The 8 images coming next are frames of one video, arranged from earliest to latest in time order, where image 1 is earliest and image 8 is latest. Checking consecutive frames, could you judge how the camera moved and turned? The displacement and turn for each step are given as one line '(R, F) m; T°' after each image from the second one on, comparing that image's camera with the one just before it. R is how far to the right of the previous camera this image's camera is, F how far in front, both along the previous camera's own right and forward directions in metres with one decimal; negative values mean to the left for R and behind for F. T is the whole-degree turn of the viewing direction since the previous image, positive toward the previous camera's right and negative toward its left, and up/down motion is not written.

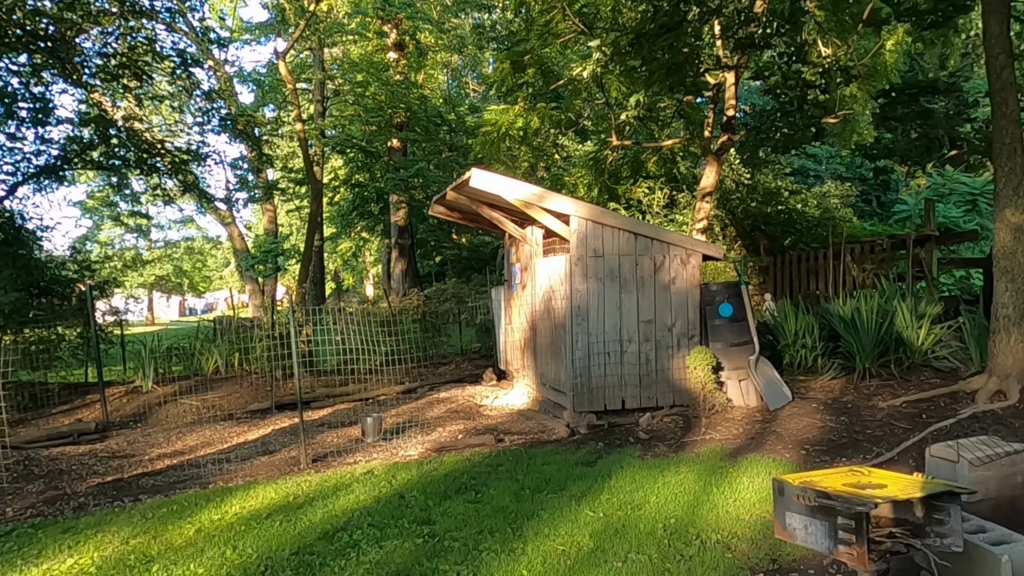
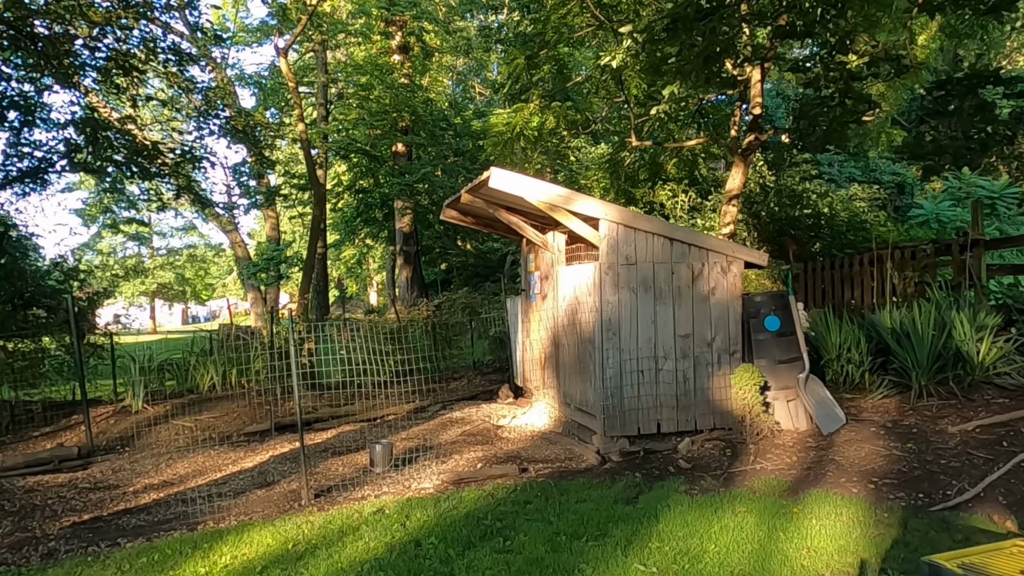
(-0.2, +0.6) m; 0°
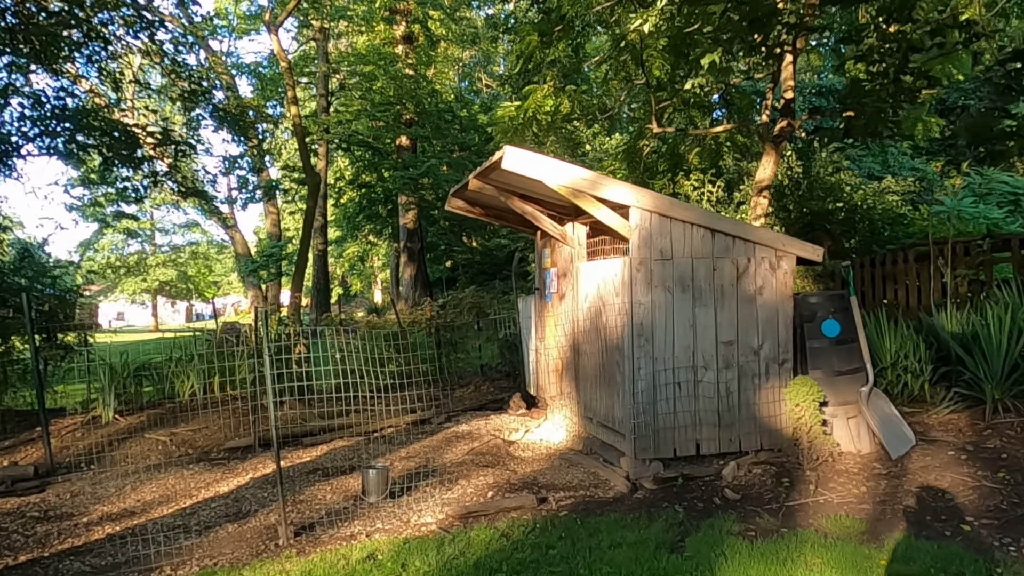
(-0.1, +0.8) m; 0°
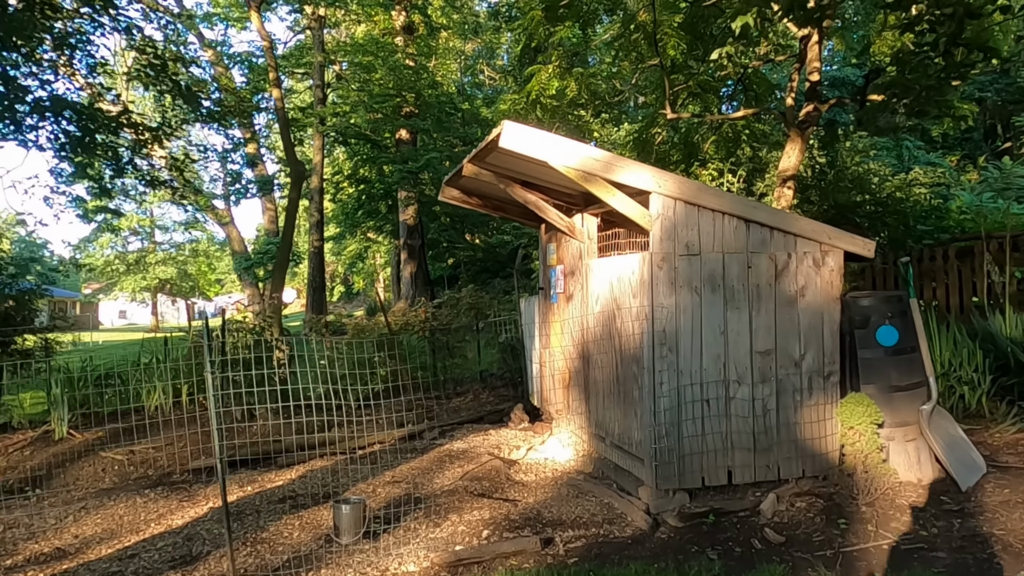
(0.0, +0.8) m; 0°
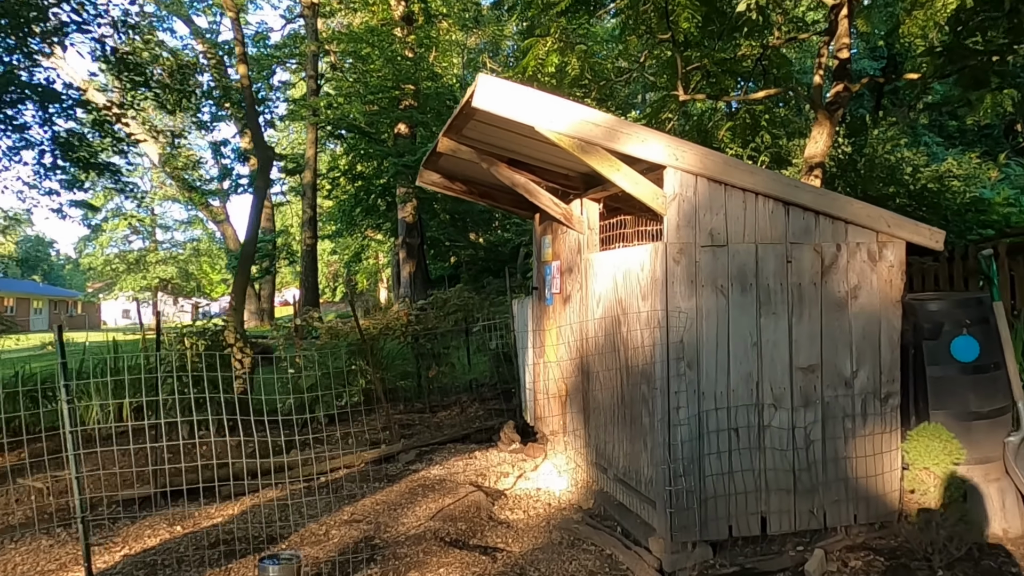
(+0.1, +0.9) m; -1°
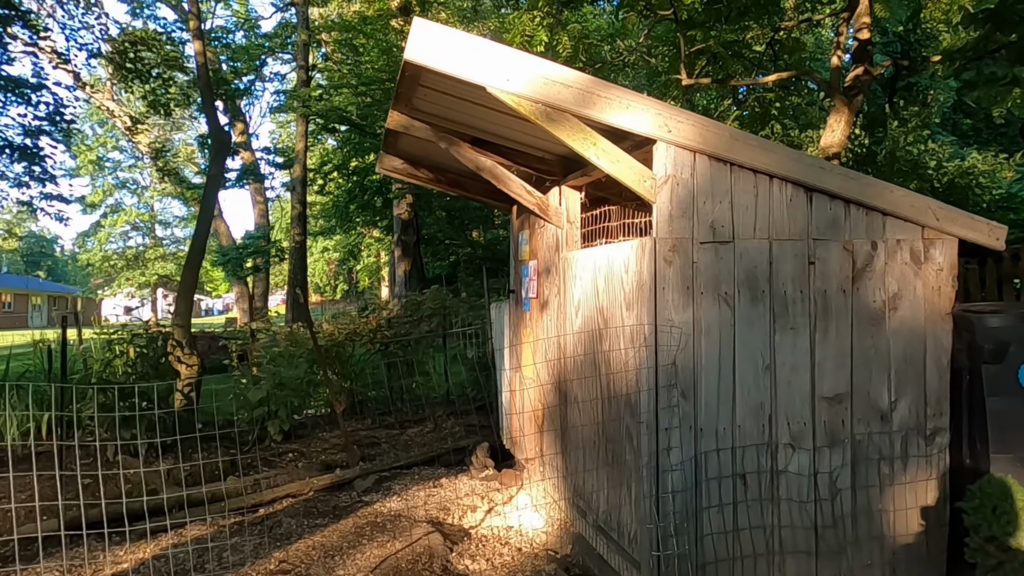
(+0.2, +0.7) m; 0°
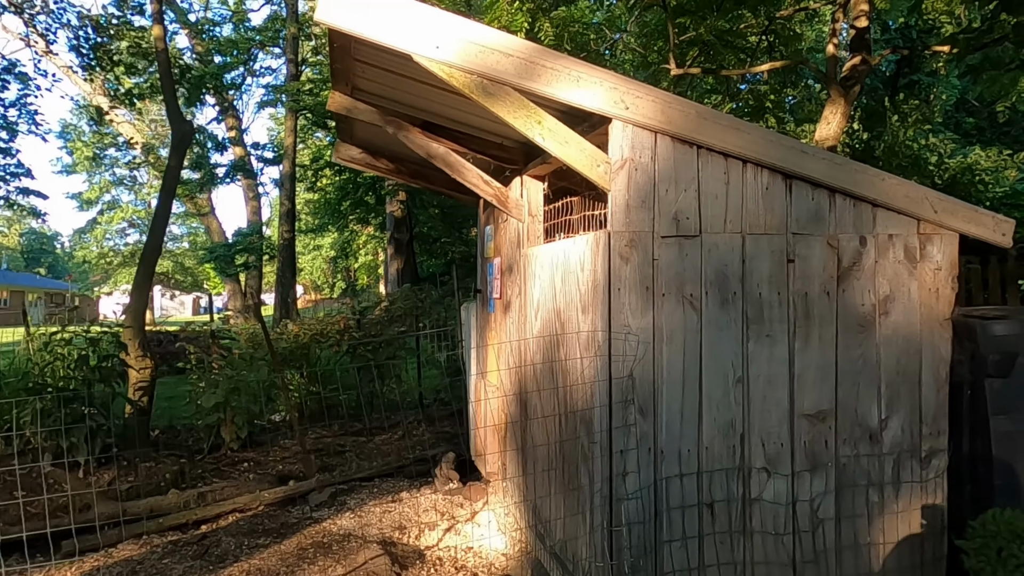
(+0.2, +0.4) m; 0°
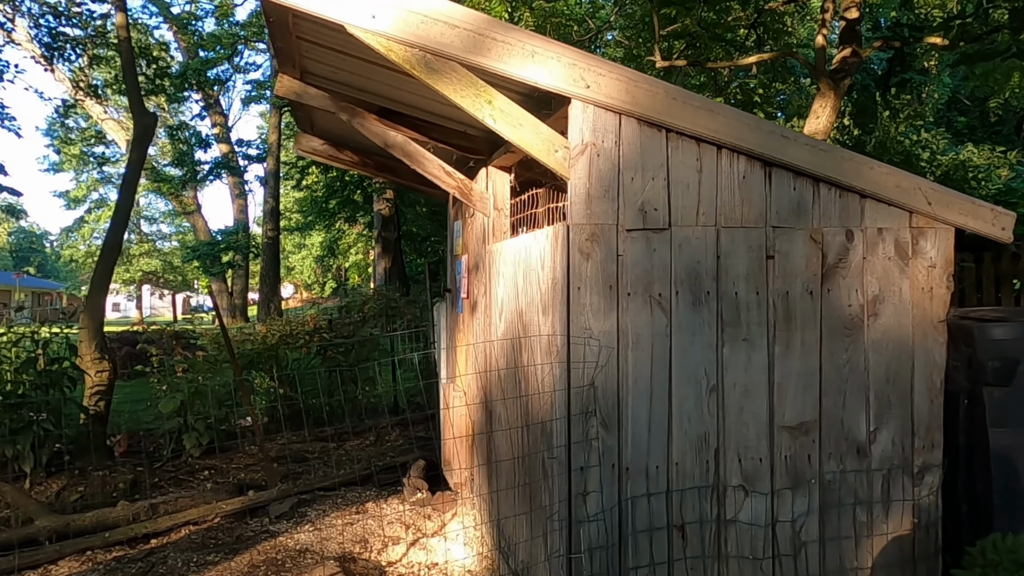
(+0.1, +0.2) m; +1°
